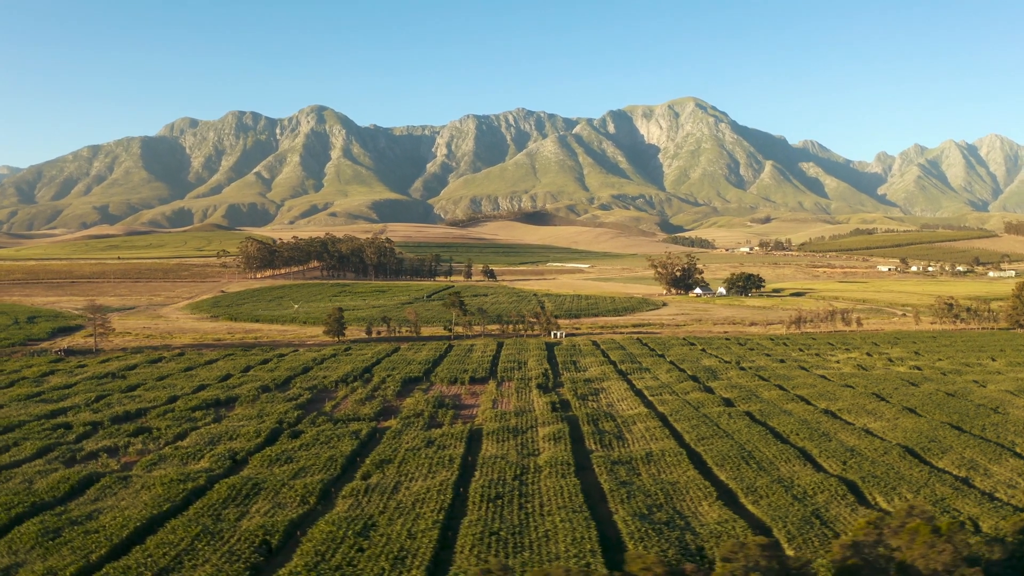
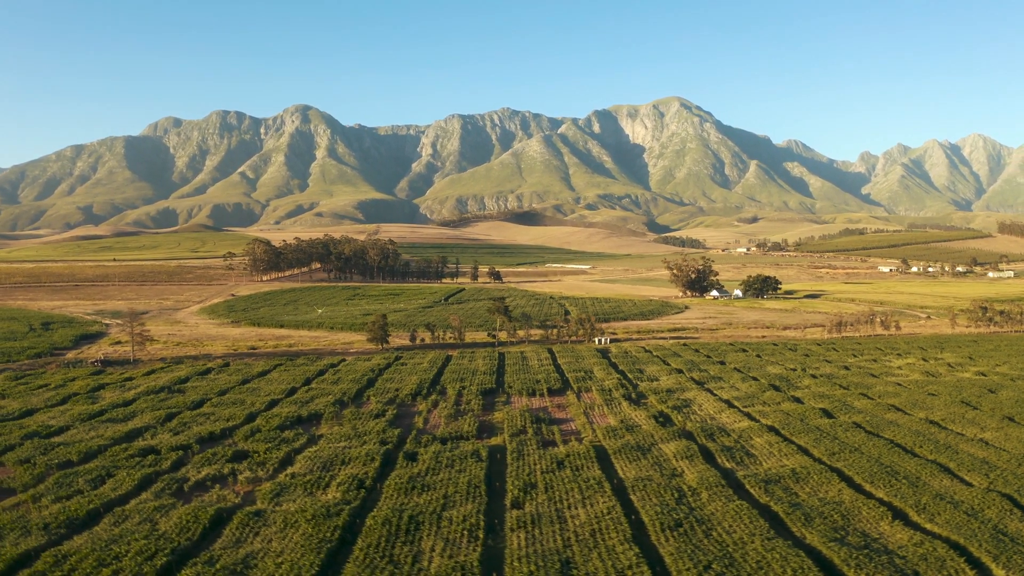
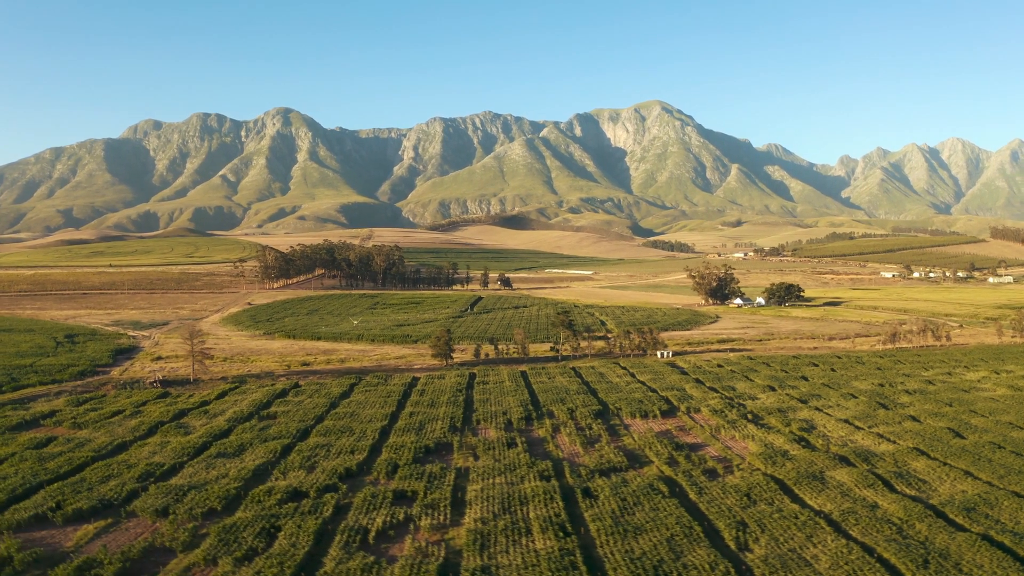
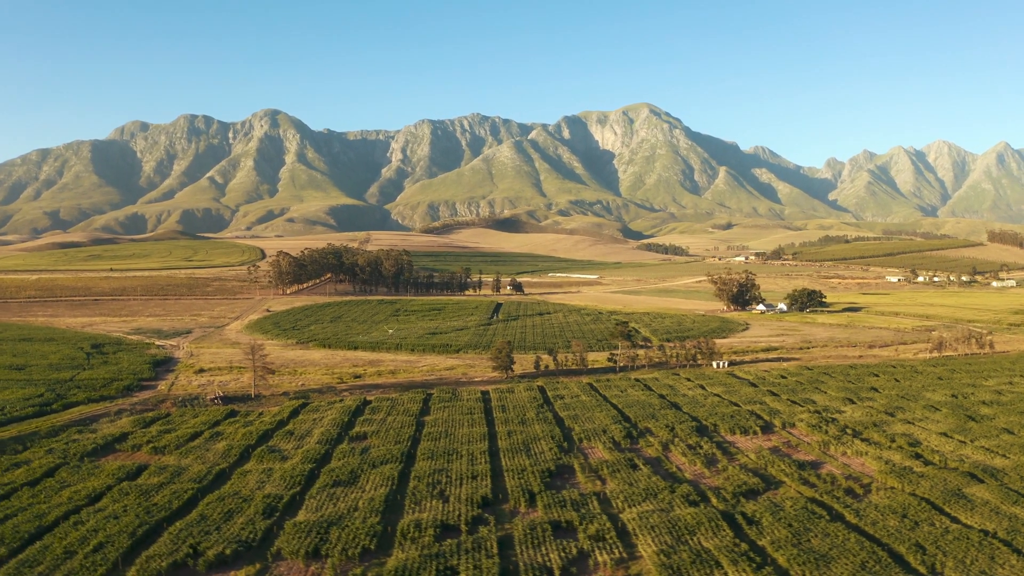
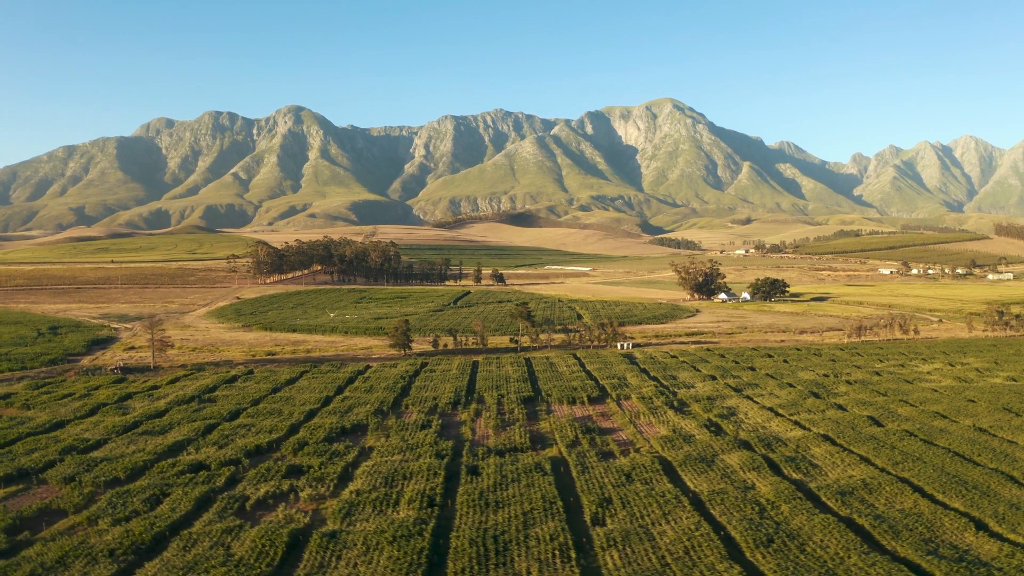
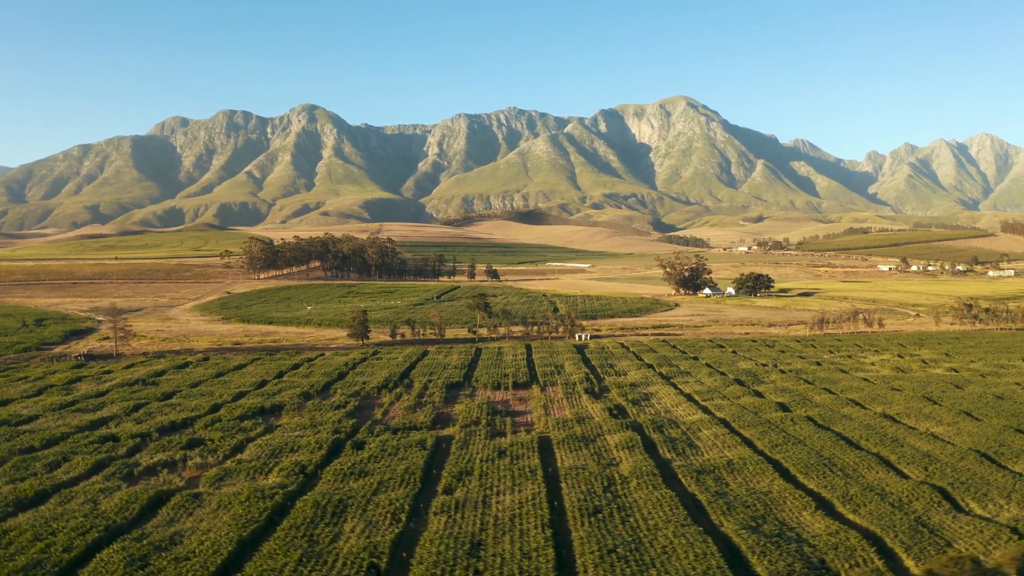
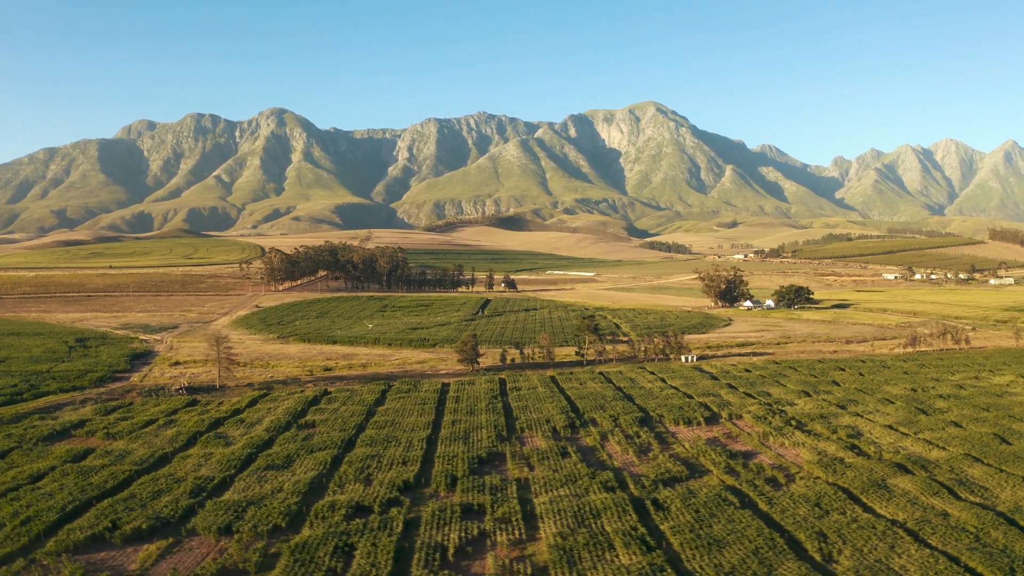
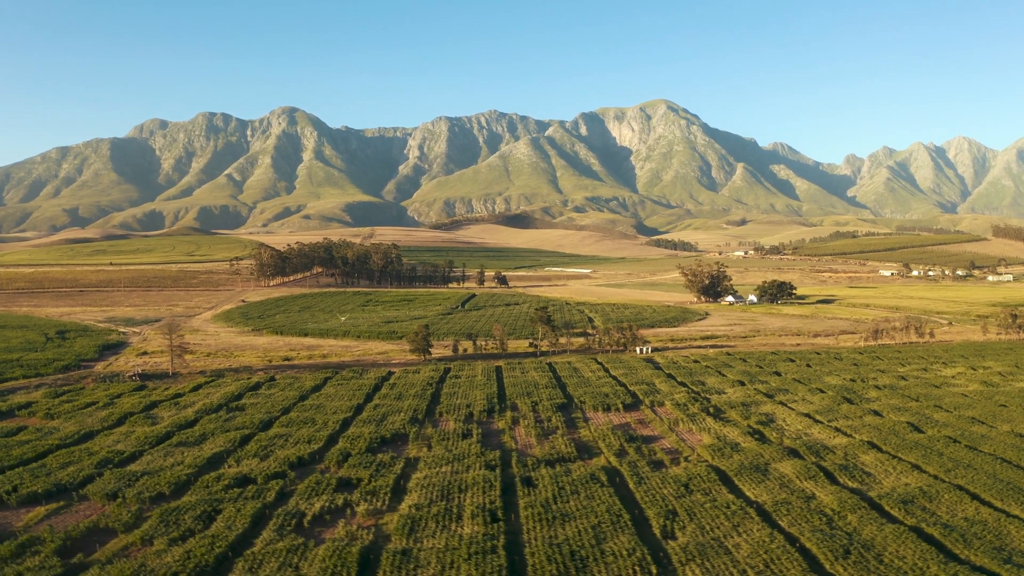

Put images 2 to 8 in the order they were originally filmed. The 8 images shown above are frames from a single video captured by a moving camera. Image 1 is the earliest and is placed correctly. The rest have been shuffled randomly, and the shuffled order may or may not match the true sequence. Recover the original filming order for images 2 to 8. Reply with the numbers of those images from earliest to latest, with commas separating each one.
6, 2, 5, 8, 3, 7, 4
